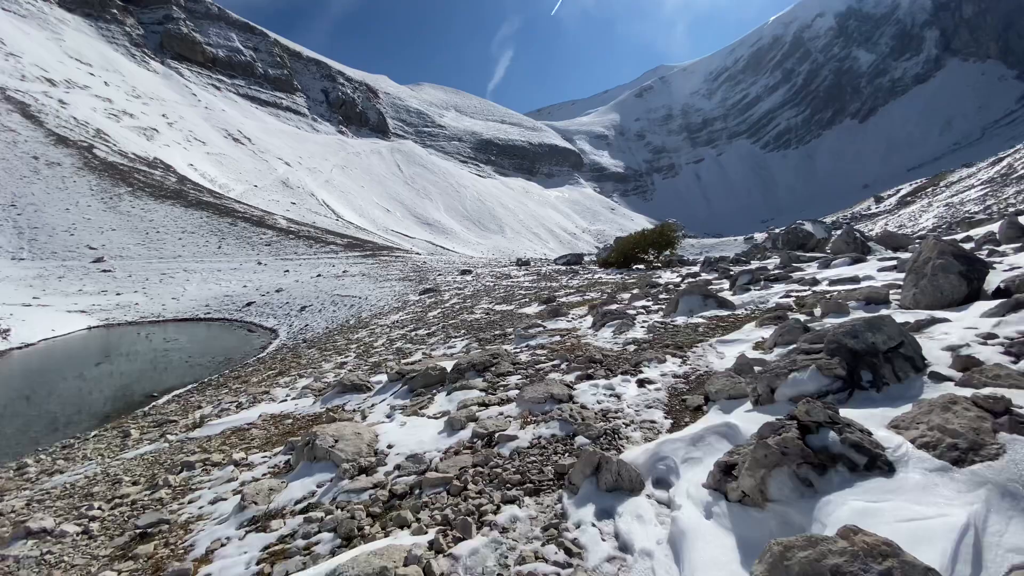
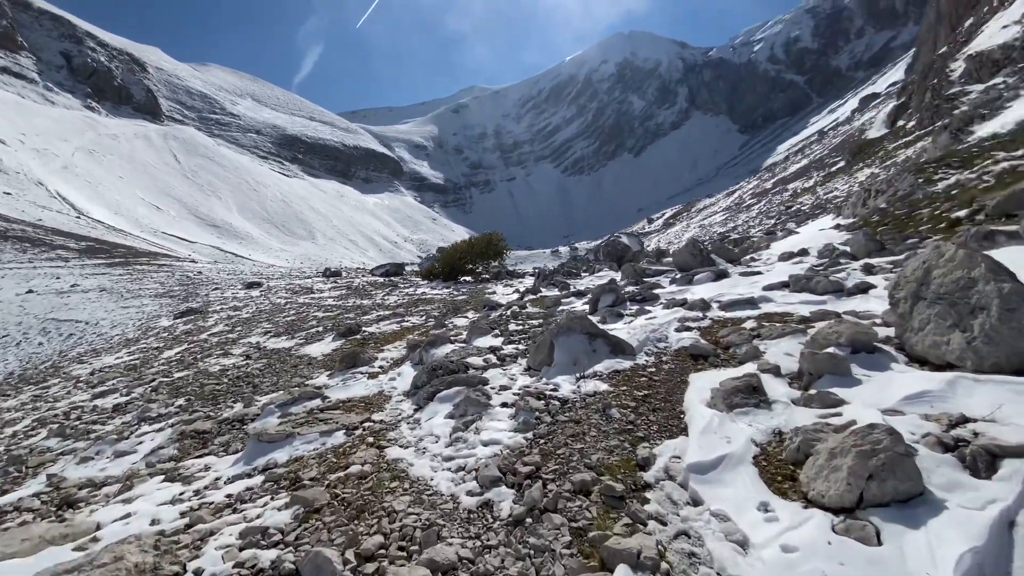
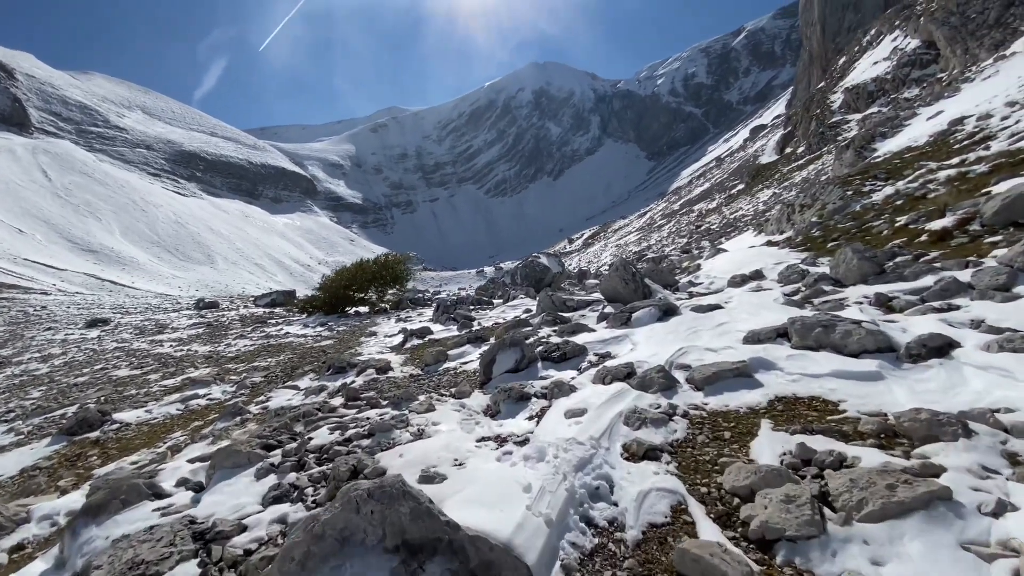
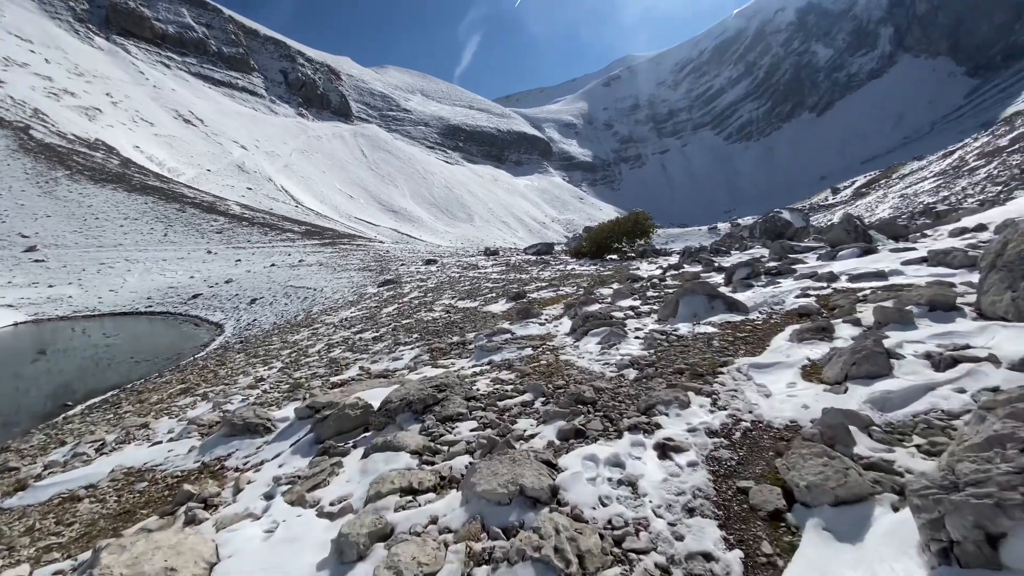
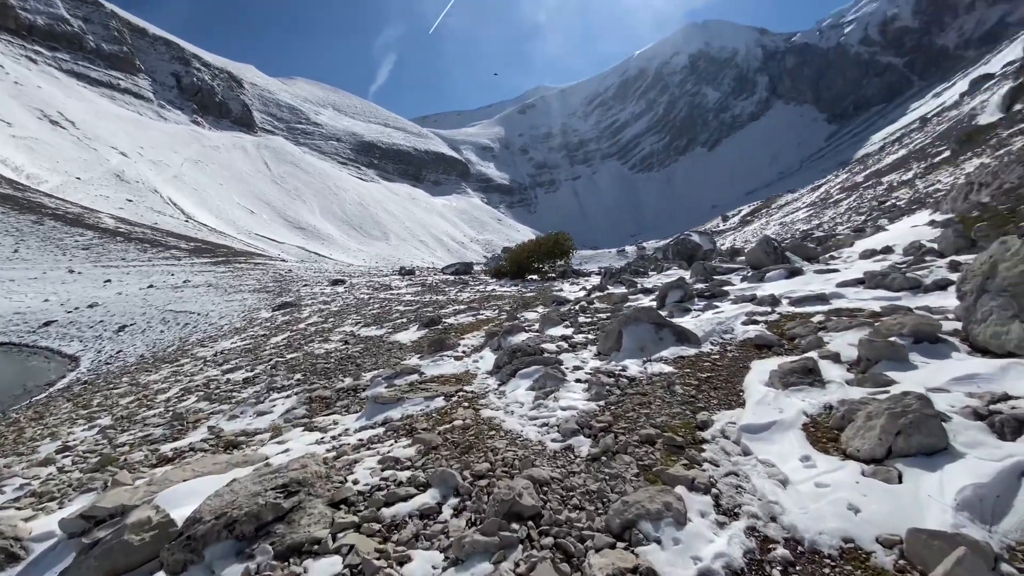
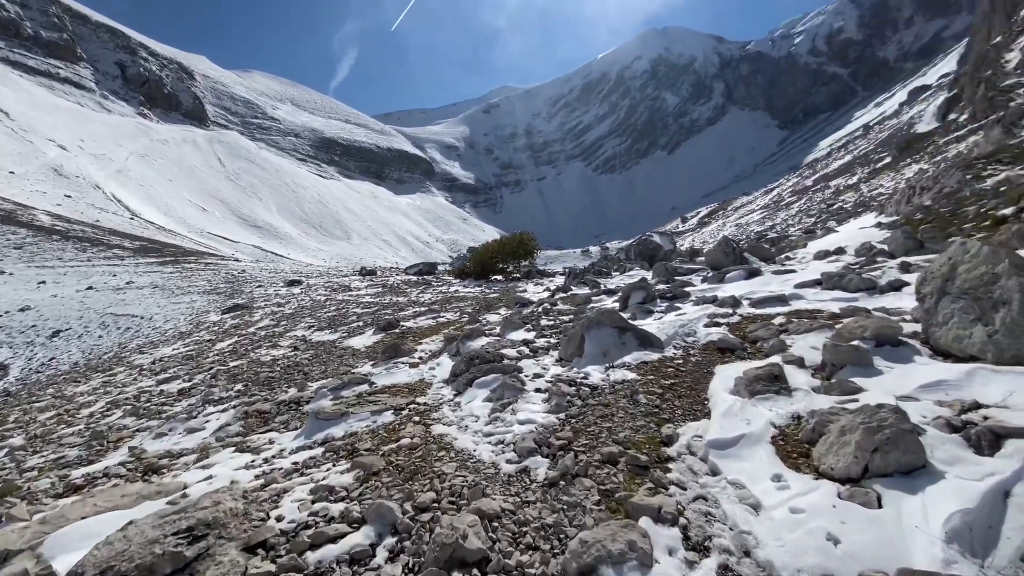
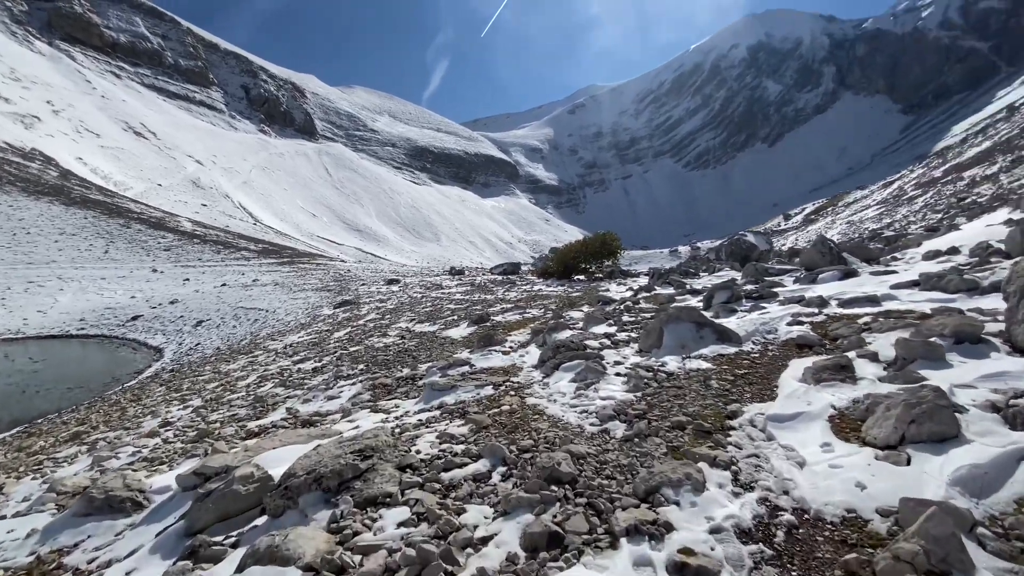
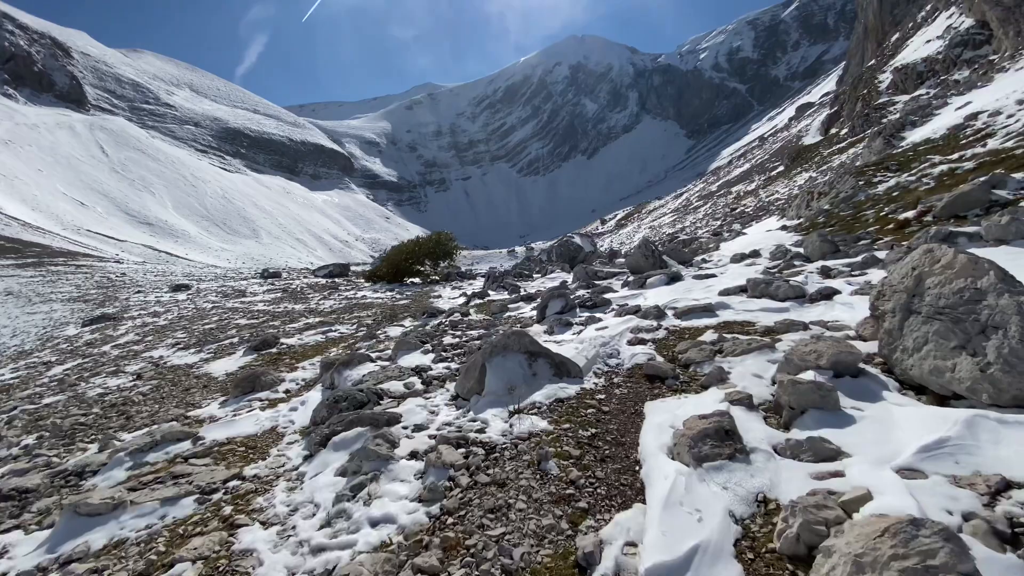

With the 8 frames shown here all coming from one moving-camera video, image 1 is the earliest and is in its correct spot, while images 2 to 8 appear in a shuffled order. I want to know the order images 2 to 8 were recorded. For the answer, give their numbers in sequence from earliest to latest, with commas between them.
4, 7, 5, 6, 2, 8, 3
